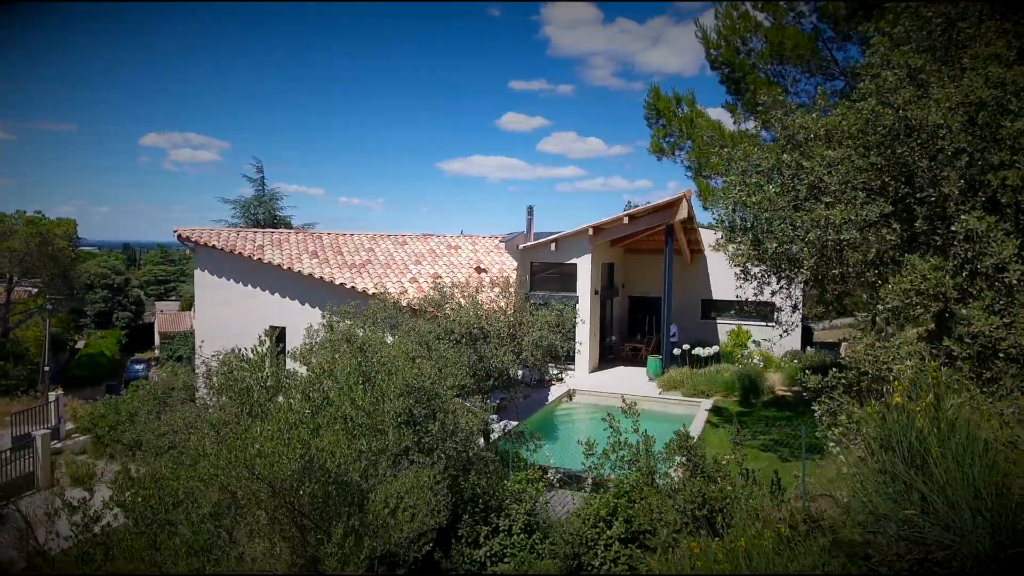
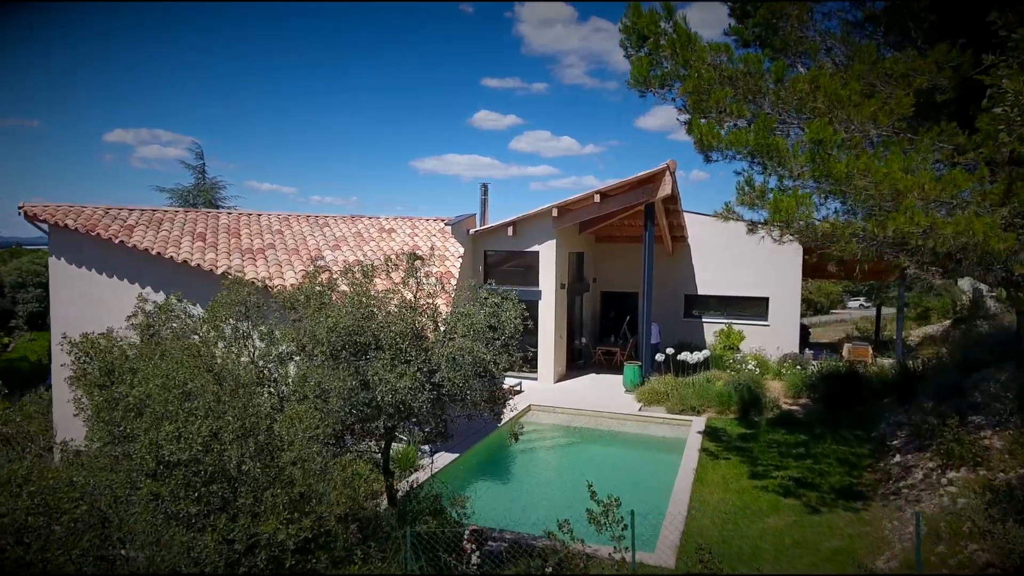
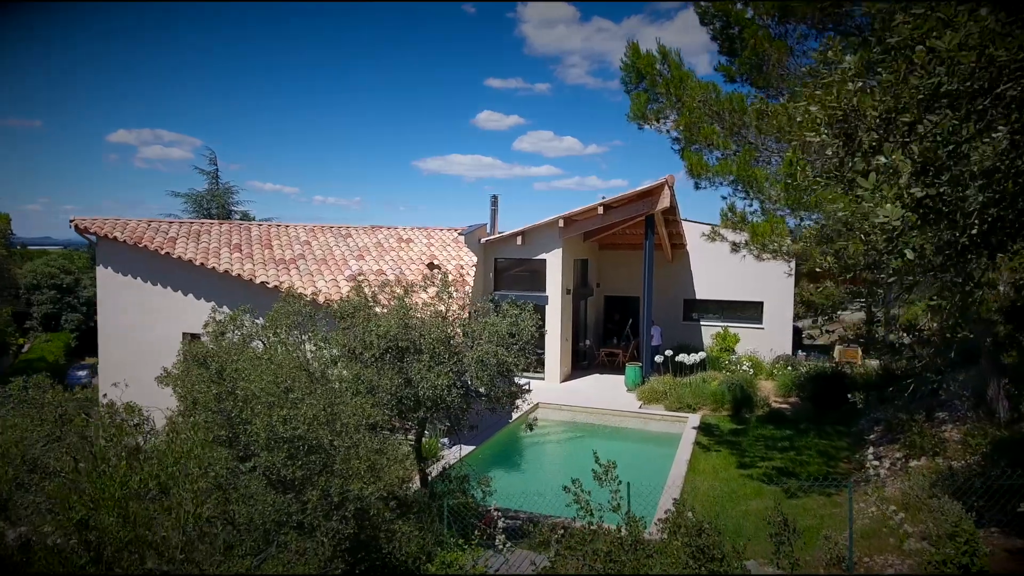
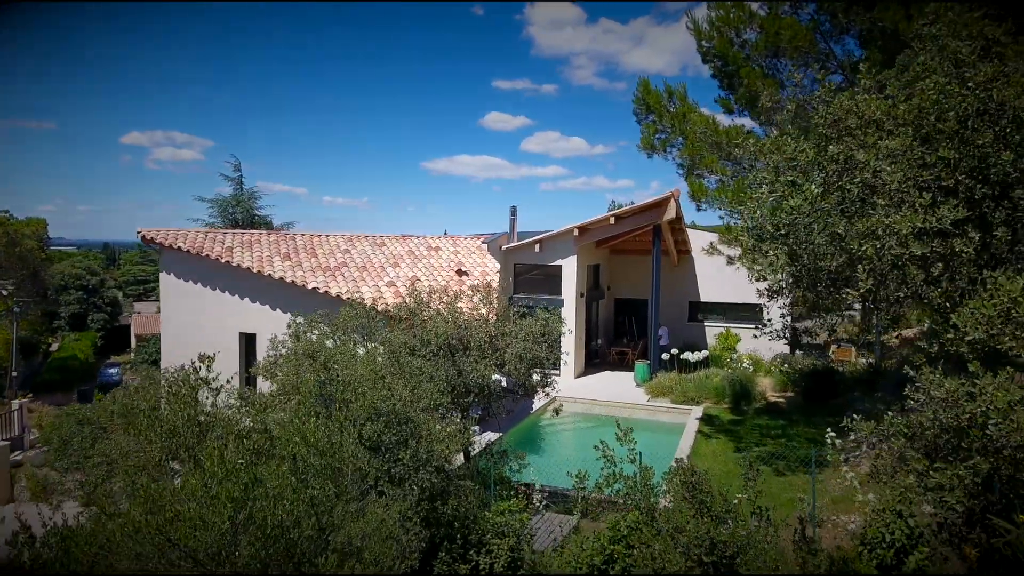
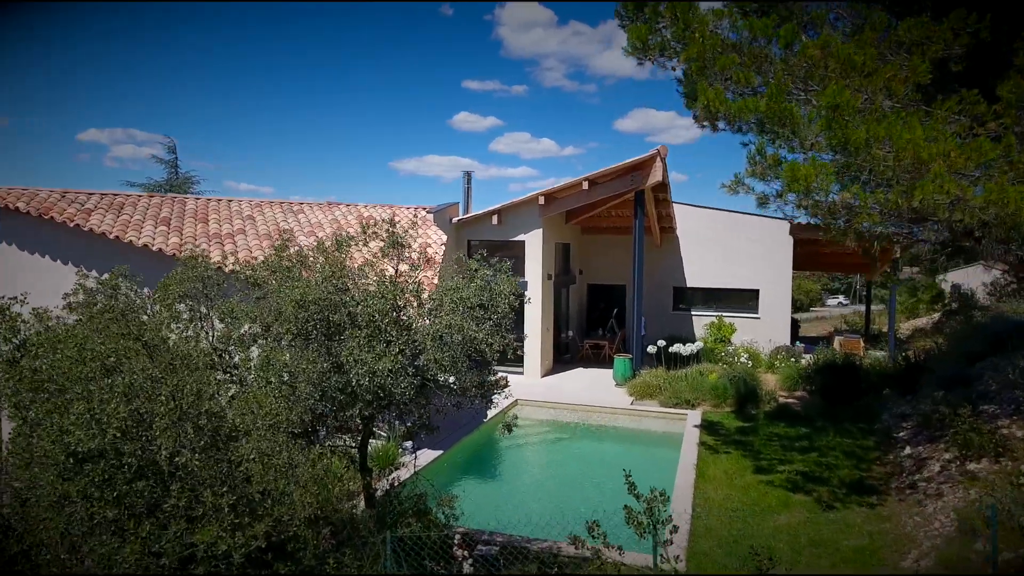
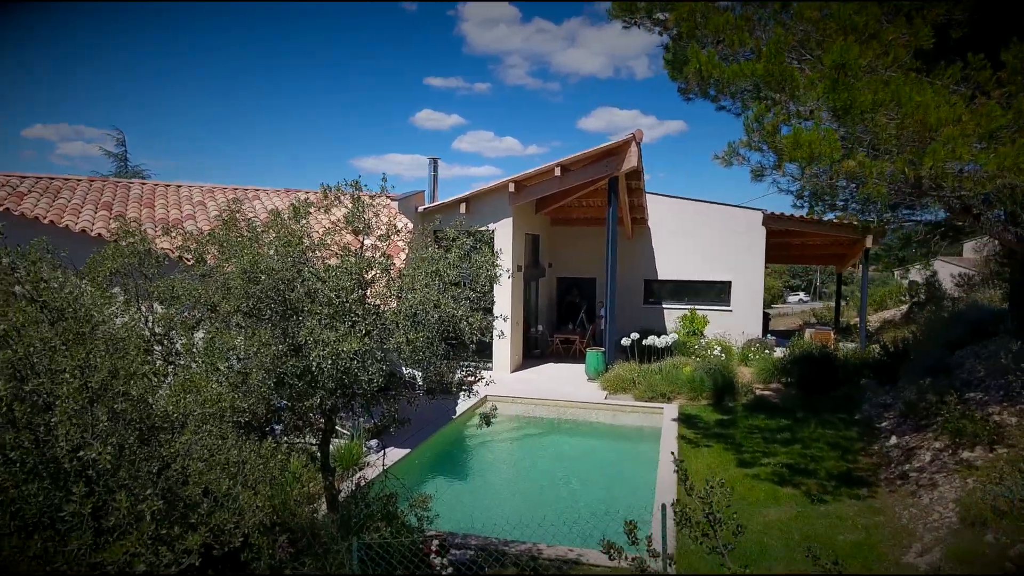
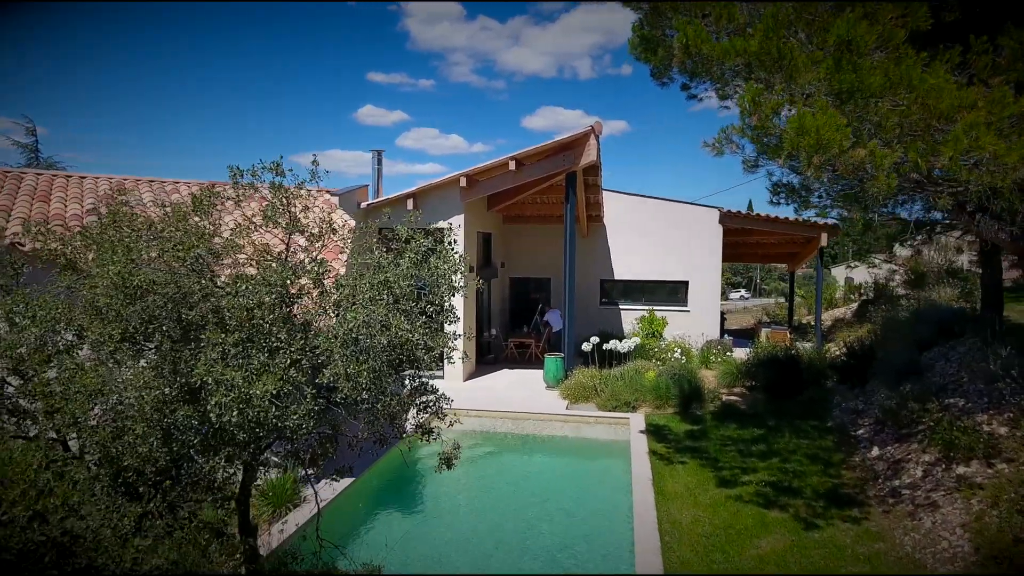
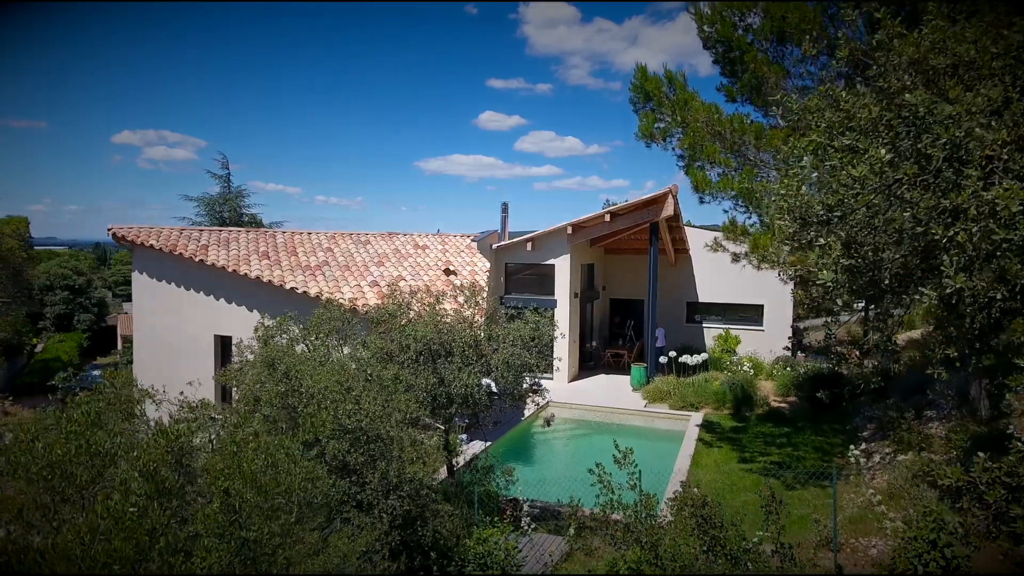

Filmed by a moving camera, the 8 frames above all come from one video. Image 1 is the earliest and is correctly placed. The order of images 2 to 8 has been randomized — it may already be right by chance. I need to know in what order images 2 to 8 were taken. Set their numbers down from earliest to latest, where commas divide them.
4, 8, 3, 2, 5, 6, 7
